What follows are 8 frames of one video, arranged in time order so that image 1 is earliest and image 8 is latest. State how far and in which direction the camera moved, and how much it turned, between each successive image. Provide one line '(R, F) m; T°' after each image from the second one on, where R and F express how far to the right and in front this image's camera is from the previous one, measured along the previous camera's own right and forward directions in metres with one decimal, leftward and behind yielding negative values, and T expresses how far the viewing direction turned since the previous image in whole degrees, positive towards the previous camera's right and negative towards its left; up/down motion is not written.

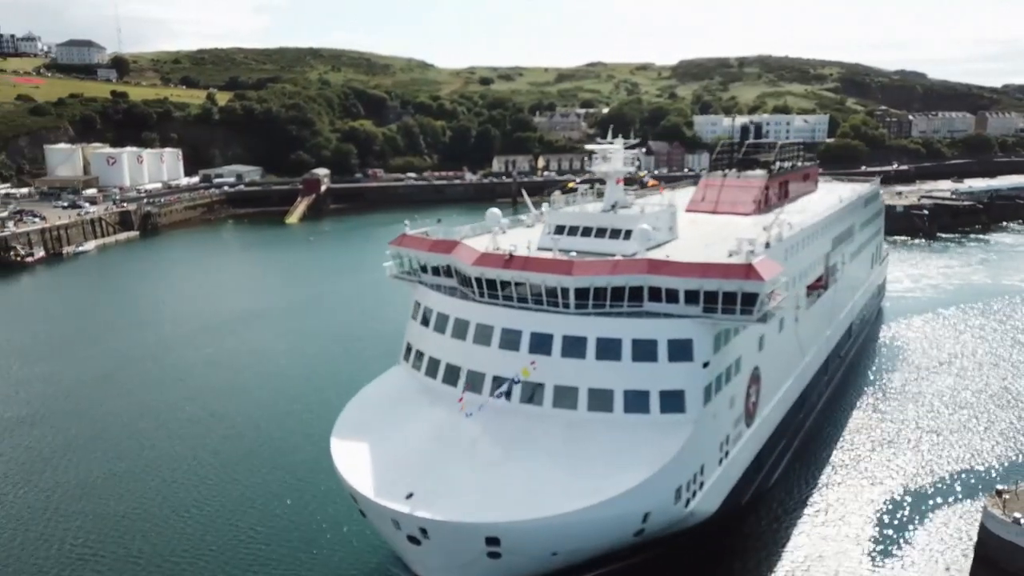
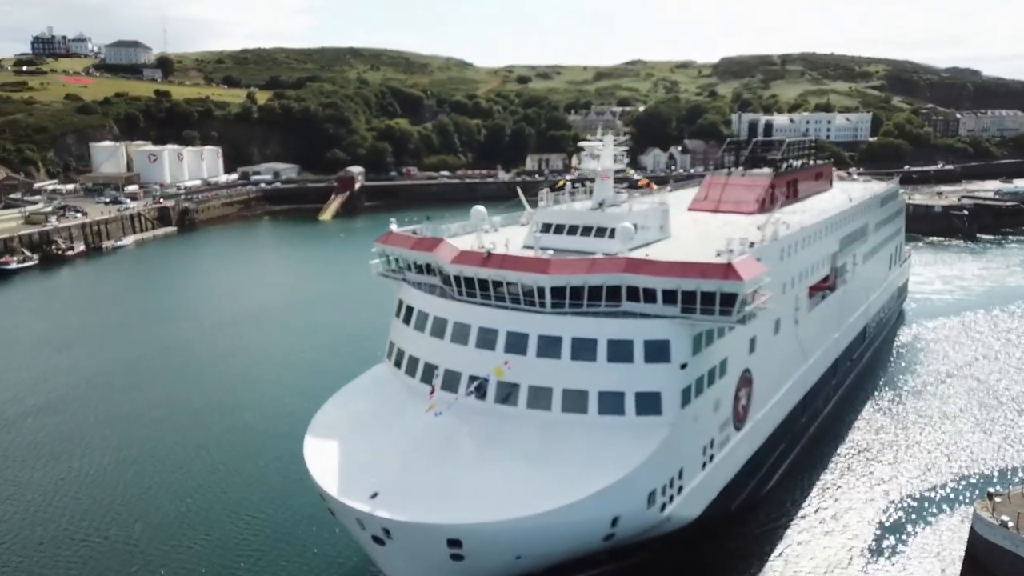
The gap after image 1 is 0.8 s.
(+1.2, +0.2) m; -3°
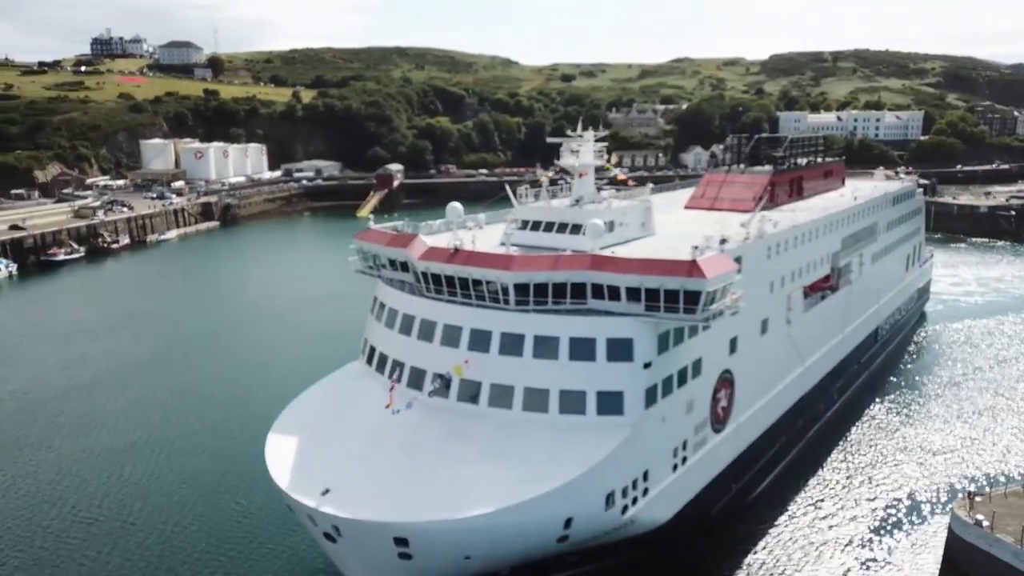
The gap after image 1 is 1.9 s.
(+1.5, +0.2) m; -3°
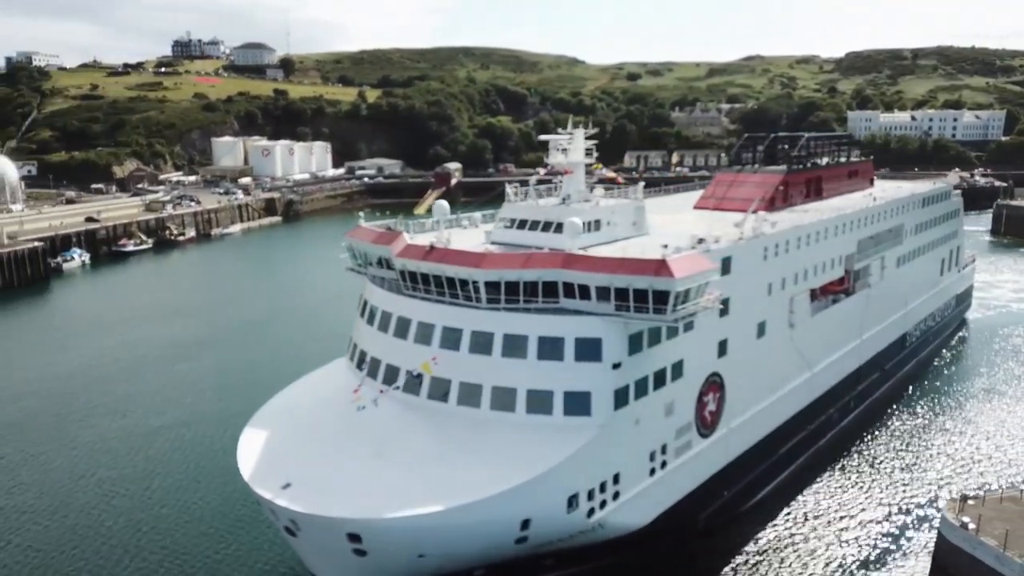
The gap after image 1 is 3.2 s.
(+1.7, +0.1) m; -5°
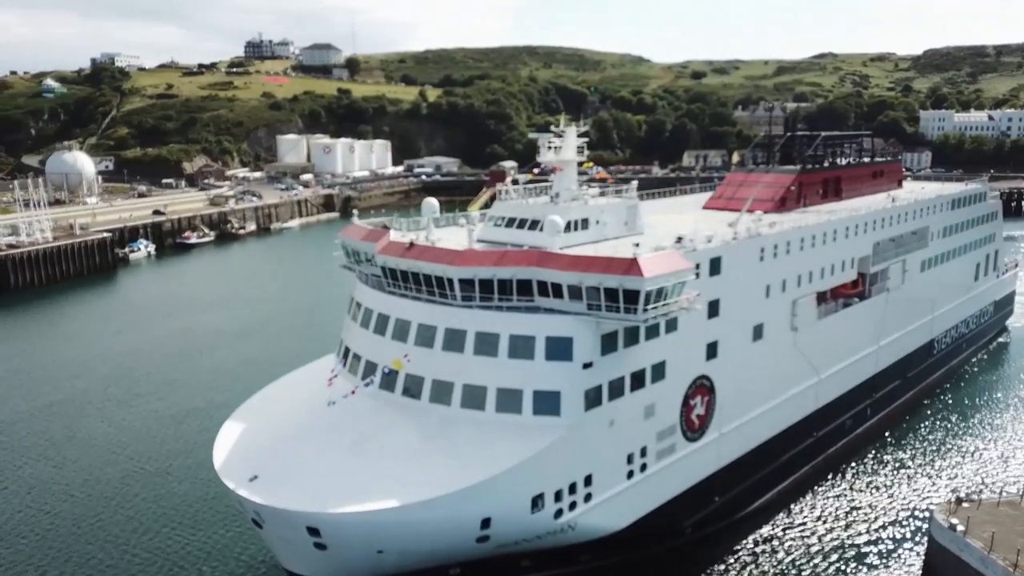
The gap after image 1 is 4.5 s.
(+1.6, 0.0) m; -5°
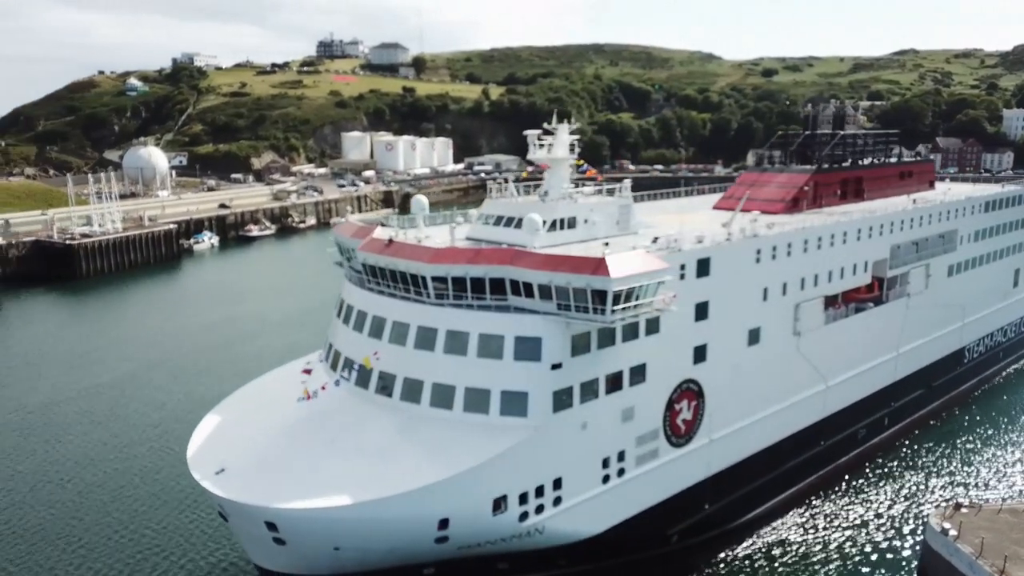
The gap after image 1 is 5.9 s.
(+1.7, +0.2) m; -5°
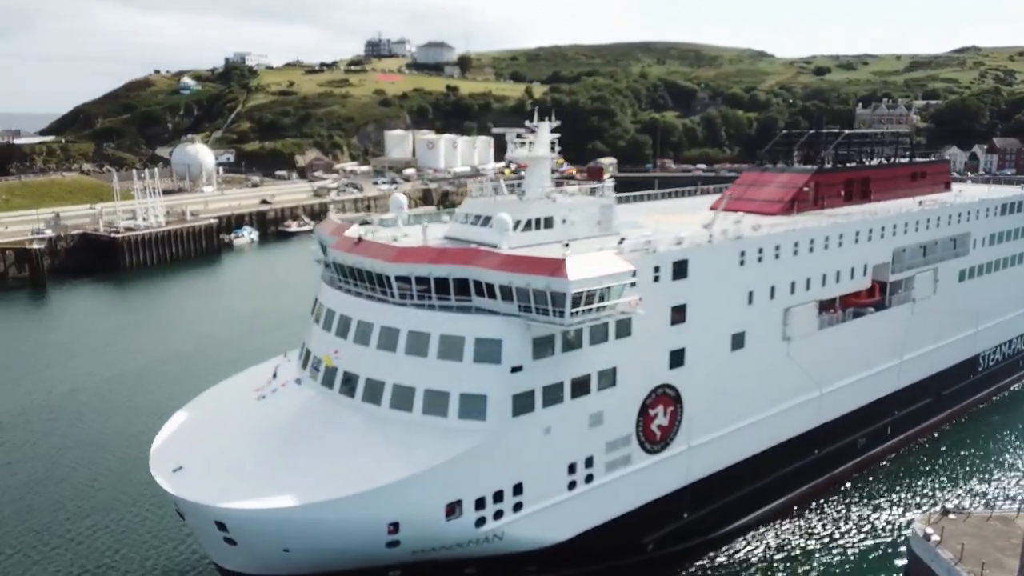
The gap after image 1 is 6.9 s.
(+1.5, +0.3) m; -3°
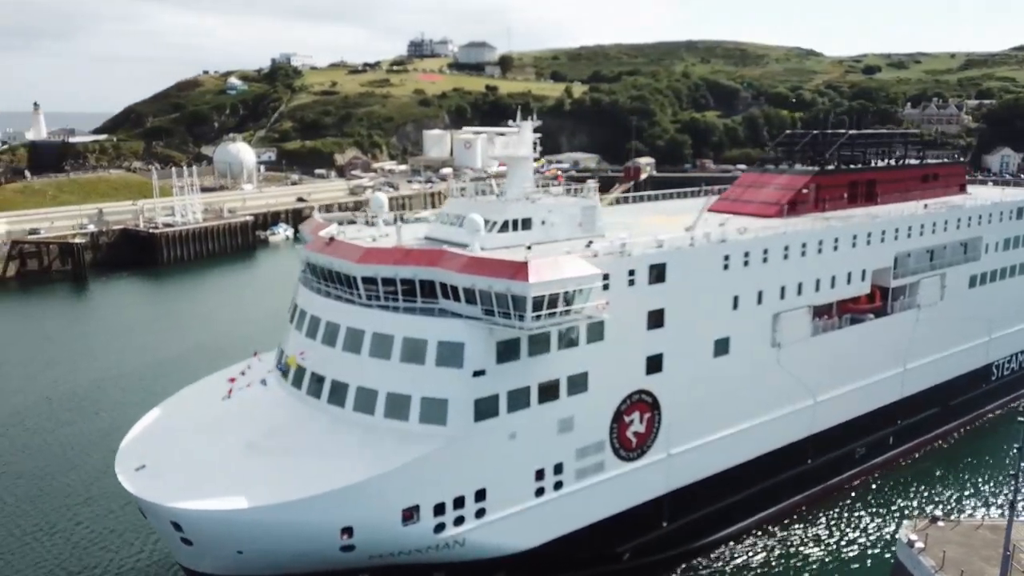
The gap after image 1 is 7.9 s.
(+1.3, +0.3) m; -3°
